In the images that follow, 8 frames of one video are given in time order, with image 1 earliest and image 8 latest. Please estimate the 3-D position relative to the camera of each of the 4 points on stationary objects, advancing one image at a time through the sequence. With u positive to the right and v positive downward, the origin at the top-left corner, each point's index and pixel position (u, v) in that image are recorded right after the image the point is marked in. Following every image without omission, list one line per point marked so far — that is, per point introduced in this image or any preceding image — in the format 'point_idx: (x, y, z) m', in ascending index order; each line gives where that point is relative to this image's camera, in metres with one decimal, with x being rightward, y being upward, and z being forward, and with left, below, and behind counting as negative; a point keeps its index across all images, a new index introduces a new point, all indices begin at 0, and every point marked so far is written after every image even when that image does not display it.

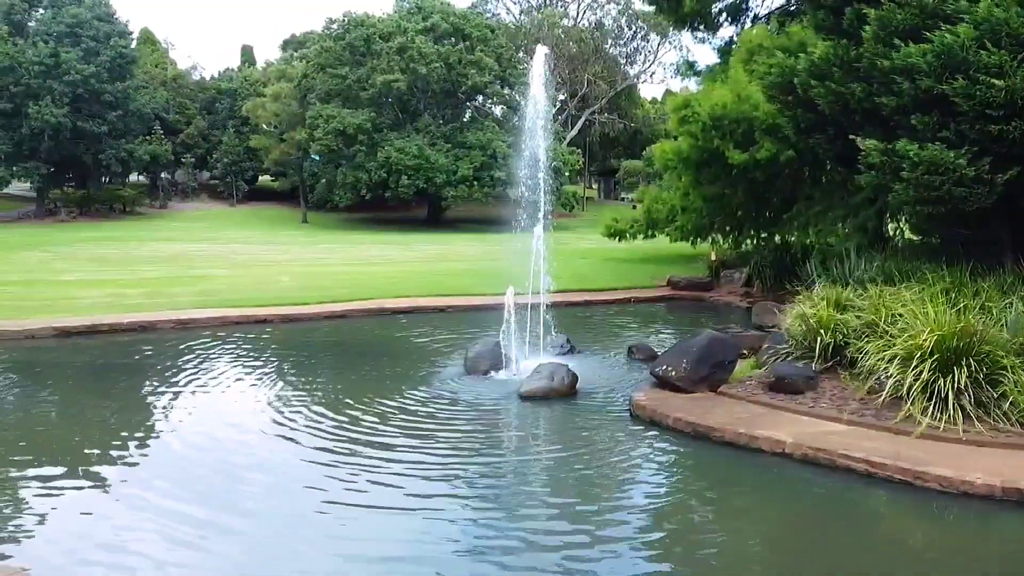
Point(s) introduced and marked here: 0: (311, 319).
0: (-3.0, -0.5, +12.3) m
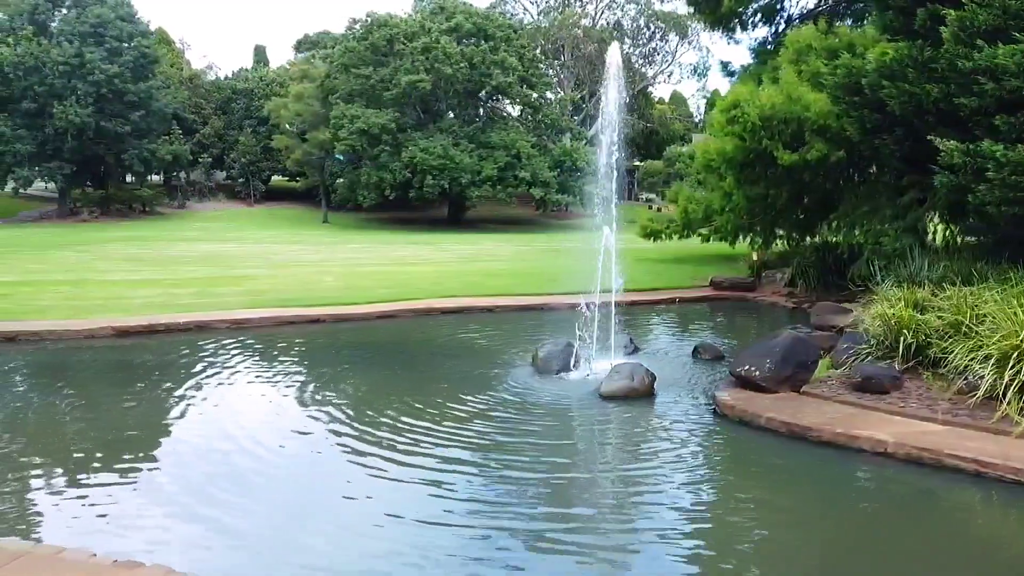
0: (-2.2, -0.5, +12.3) m
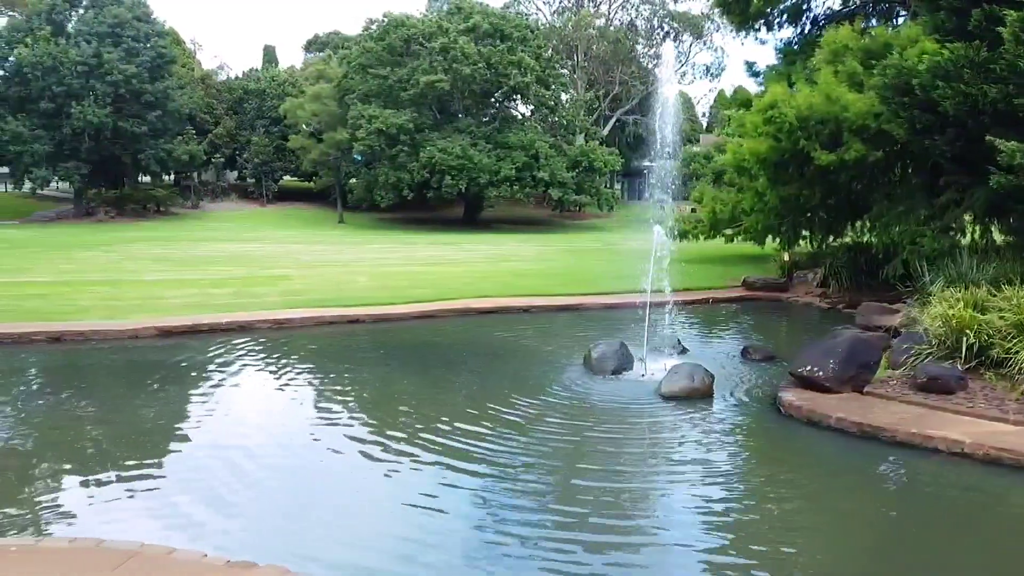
0: (-1.6, -0.5, +12.3) m
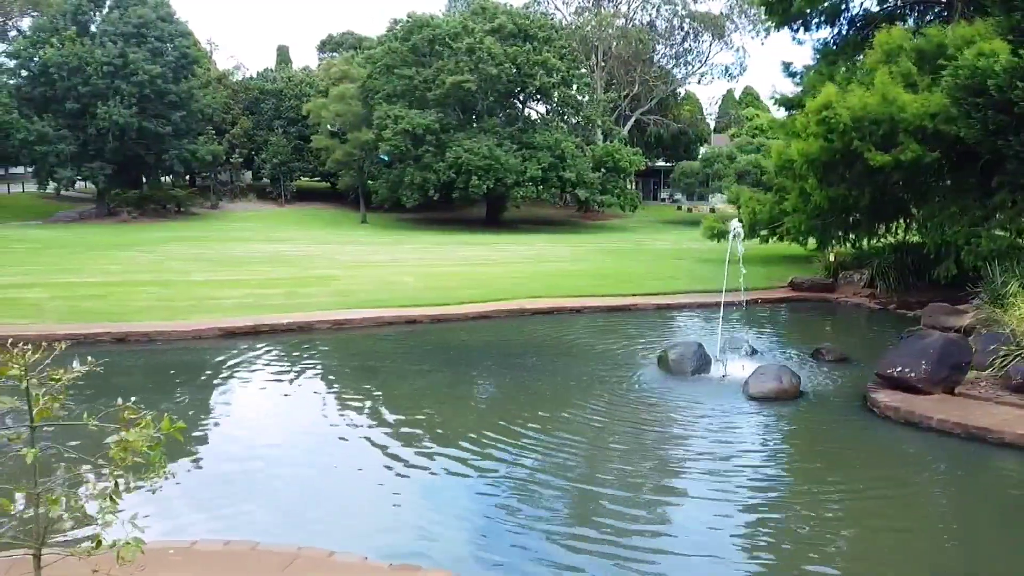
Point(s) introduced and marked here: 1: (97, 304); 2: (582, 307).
0: (-0.8, -0.5, +12.3) m
1: (-6.1, -0.2, +12.2) m
2: (+1.2, -0.3, +13.2) m
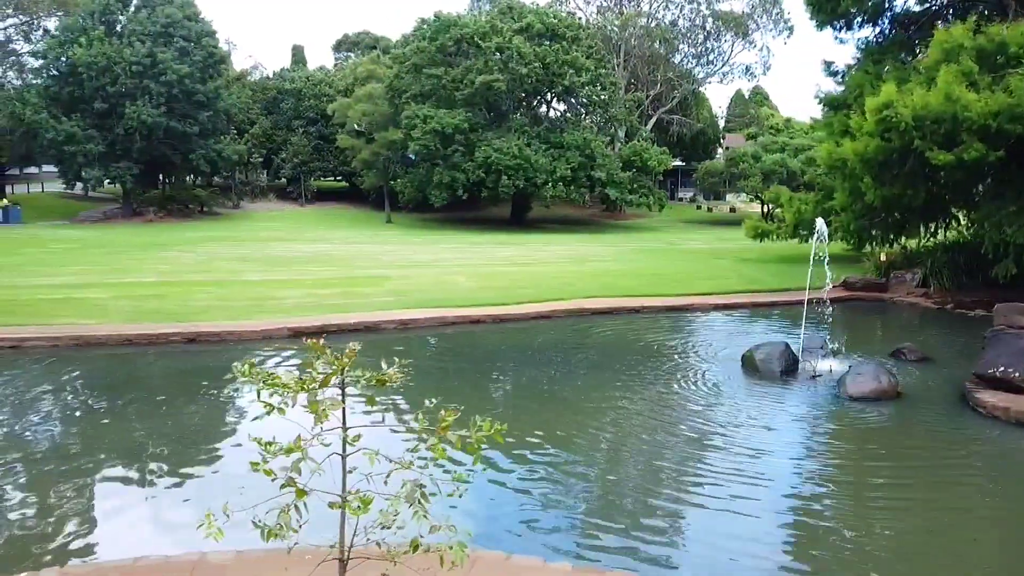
0: (+0.1, -0.5, +12.3) m
1: (-5.2, -0.2, +12.1) m
2: (+2.1, -0.3, +13.2) m
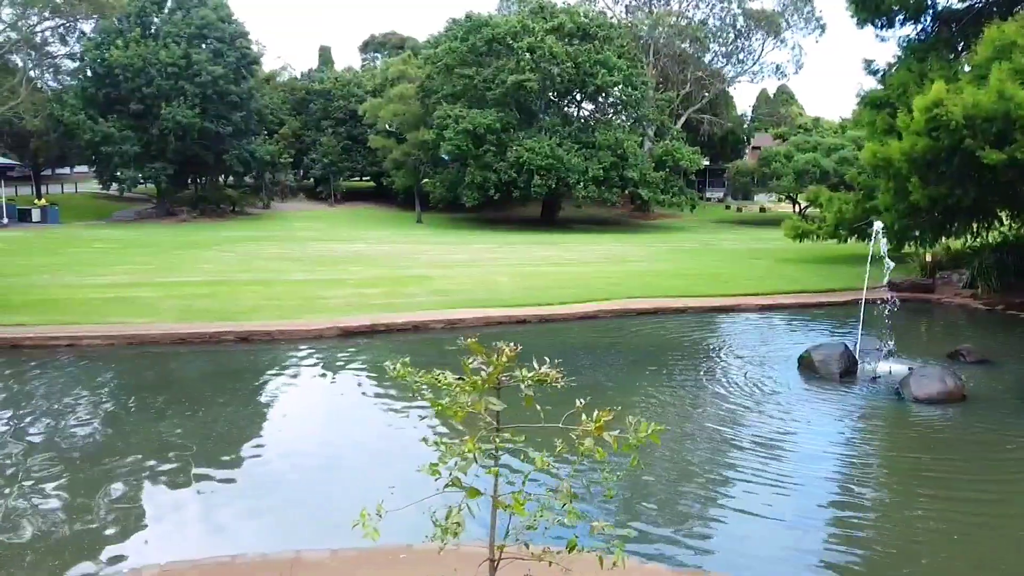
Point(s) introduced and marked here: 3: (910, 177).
0: (+0.8, -0.5, +12.3) m
1: (-4.5, -0.2, +12.2) m
2: (+2.8, -0.3, +13.1) m
3: (+6.9, +1.9, +14.3) m
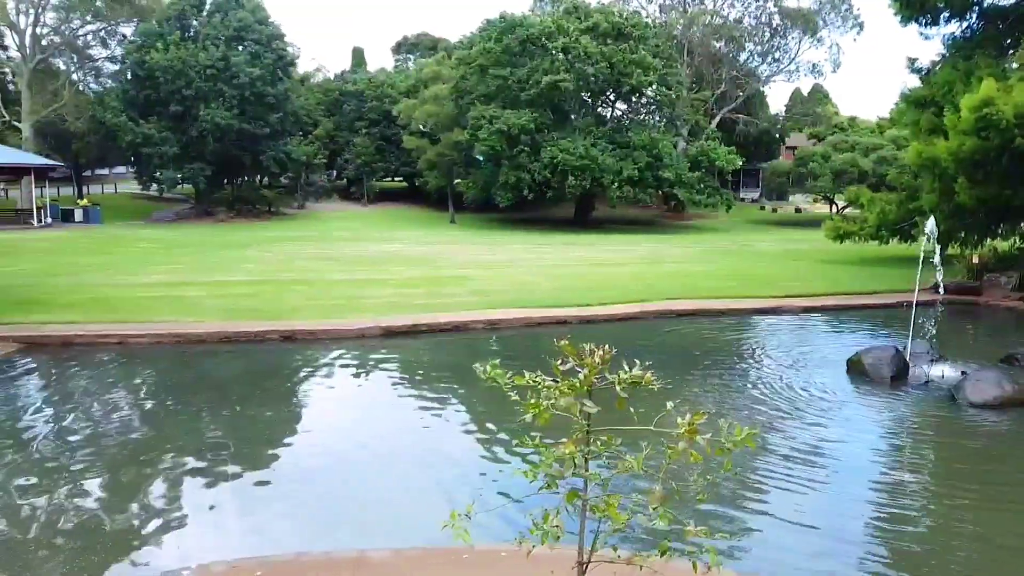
0: (+1.4, -0.5, +12.2) m
1: (-3.9, -0.2, +12.4) m
2: (+3.4, -0.3, +13.0) m
3: (+7.6, +1.9, +14.1) m
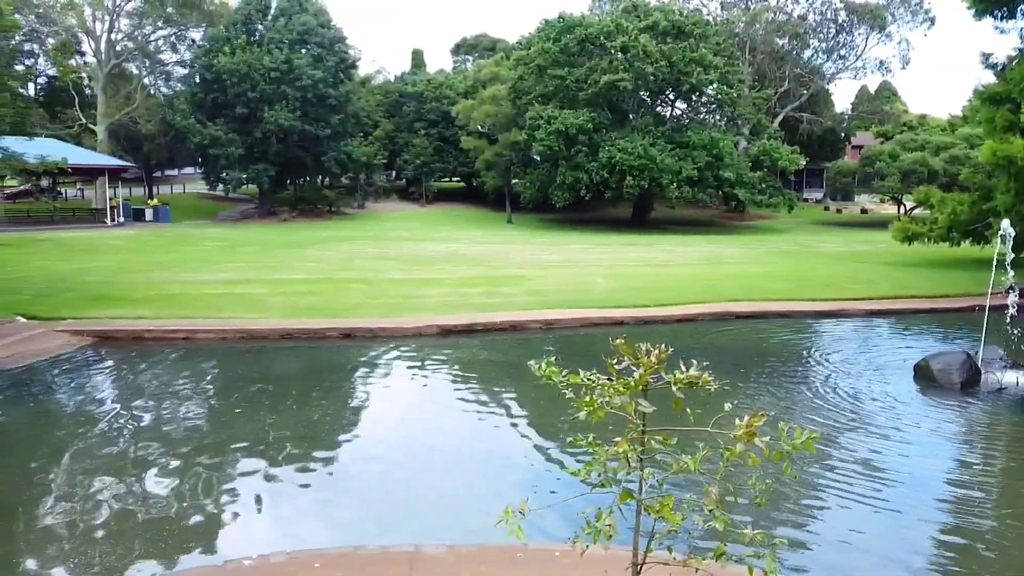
0: (+2.2, -0.5, +12.1) m
1: (-3.1, -0.2, +12.6) m
2: (+4.3, -0.3, +12.7) m
3: (+8.6, +1.8, +13.5) m
